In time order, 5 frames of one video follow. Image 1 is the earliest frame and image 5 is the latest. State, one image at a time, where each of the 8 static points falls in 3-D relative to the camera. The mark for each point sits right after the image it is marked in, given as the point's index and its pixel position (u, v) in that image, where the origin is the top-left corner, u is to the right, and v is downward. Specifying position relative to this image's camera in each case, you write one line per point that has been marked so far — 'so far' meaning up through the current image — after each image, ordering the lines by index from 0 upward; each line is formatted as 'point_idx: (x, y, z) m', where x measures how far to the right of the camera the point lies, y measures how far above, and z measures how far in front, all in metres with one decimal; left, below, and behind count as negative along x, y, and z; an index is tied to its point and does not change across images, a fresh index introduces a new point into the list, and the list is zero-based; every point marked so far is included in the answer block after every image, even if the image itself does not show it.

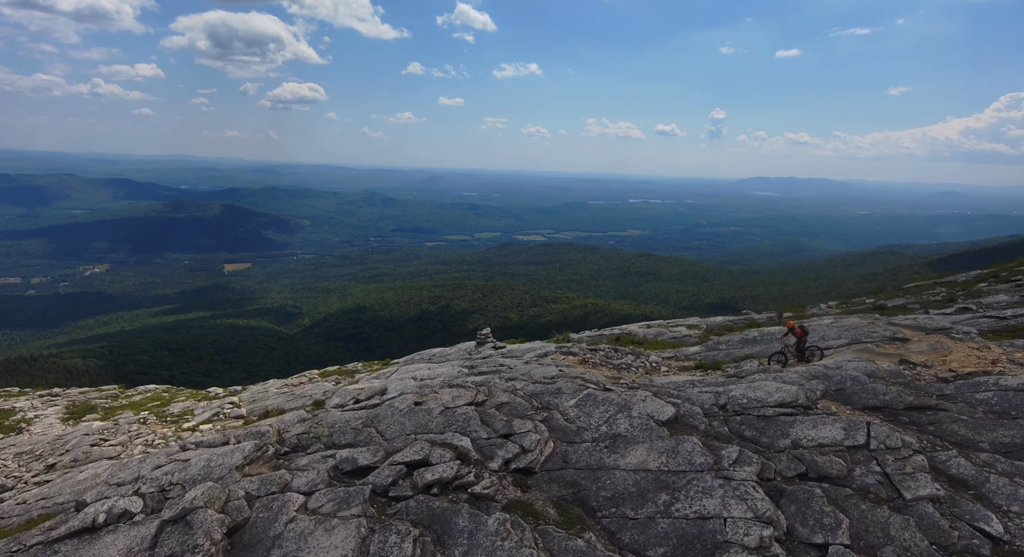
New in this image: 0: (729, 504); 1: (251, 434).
0: (+4.3, -4.5, +10.9) m
1: (-8.8, -5.2, +18.5) m
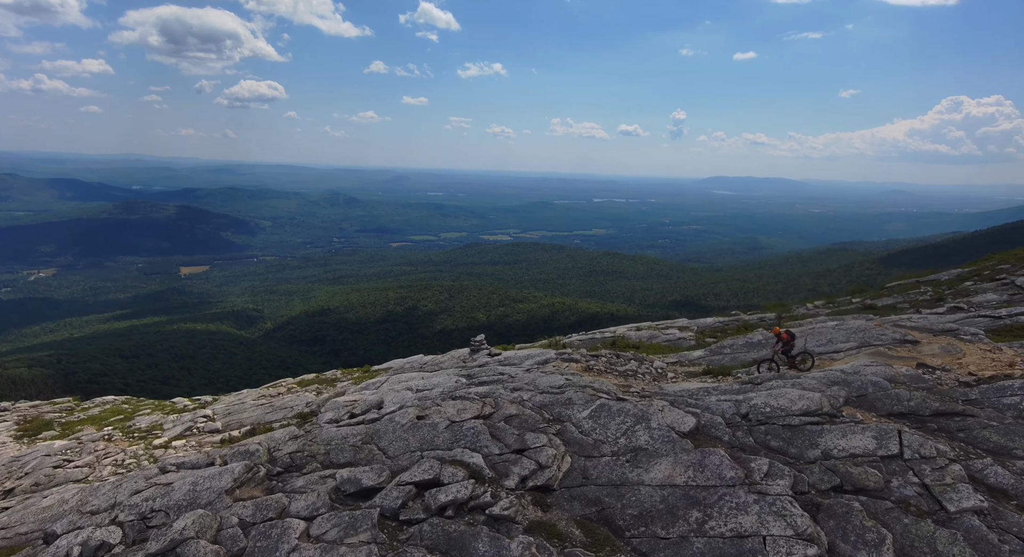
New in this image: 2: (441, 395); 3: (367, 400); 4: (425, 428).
0: (+4.8, -4.6, +10.5) m
1: (-8.6, -5.5, +17.4) m
2: (-2.3, -3.9, +18.4) m
3: (-5.1, -4.3, +19.7) m
4: (-2.5, -4.2, +15.7) m
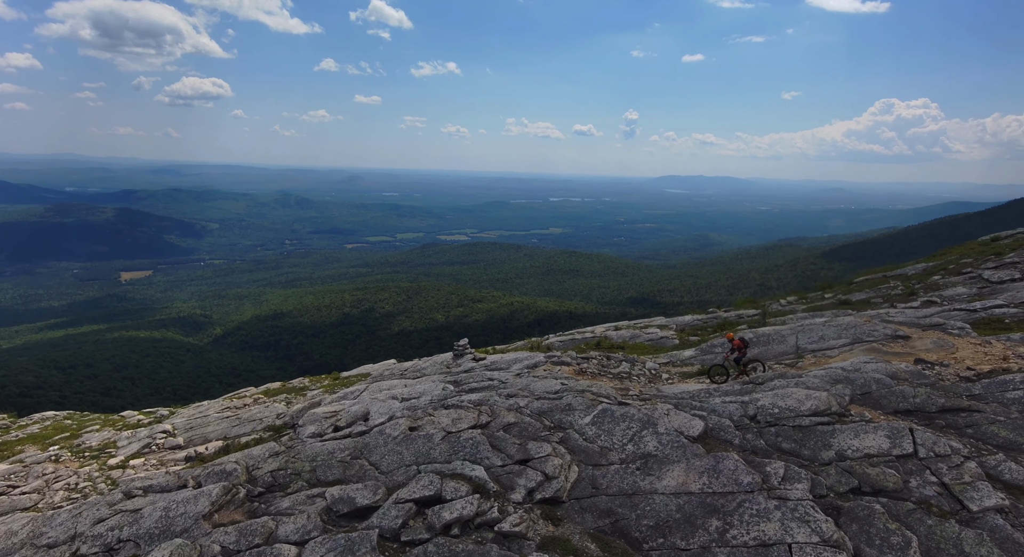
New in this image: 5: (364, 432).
0: (+5.2, -4.6, +10.2) m
1: (-8.7, -5.7, +16.2) m
2: (-2.6, -4.0, +17.6) m
3: (-5.4, -4.5, +18.7) m
4: (-2.5, -4.3, +15.0) m
5: (-4.4, -4.5, +16.3) m
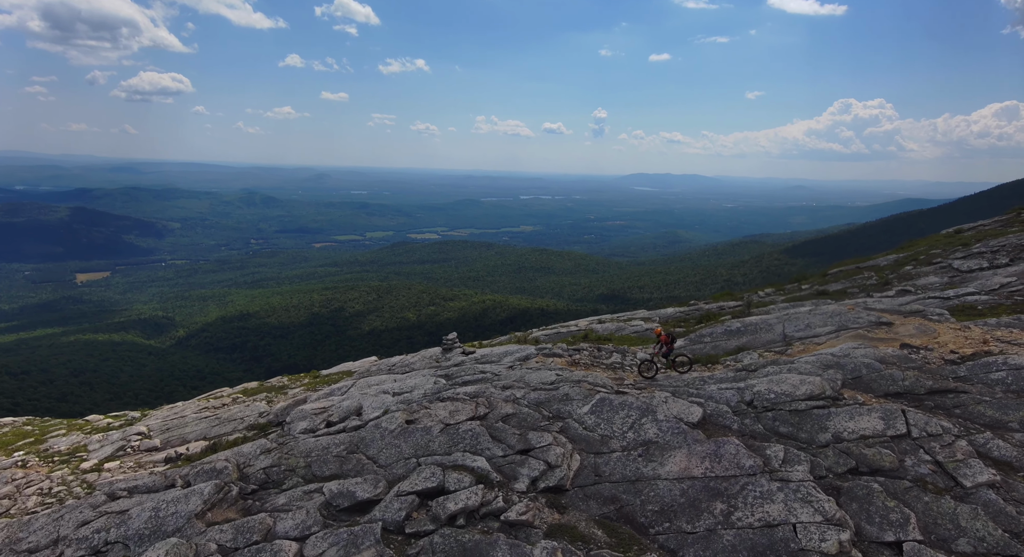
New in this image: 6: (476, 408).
0: (+5.3, -4.3, +10.5) m
1: (-8.8, -5.5, +15.8) m
2: (-2.7, -3.7, +17.5) m
3: (-5.6, -4.3, +18.4) m
4: (-2.5, -4.1, +14.8) m
5: (-4.4, -4.3, +16.1) m
6: (-1.0, -3.6, +15.5) m
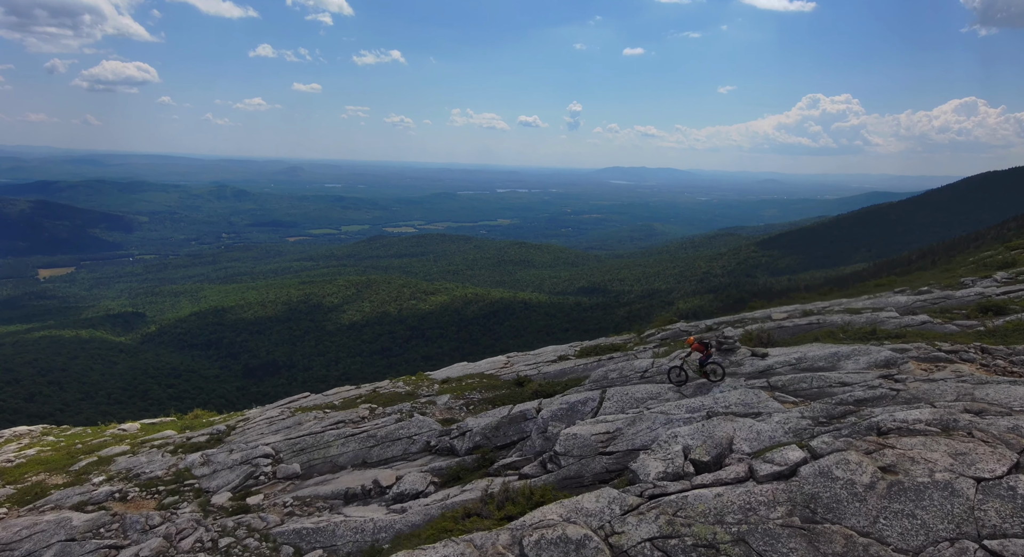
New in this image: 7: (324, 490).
0: (+14.7, -3.8, +4.7) m
1: (+0.7, -4.9, +10.1) m
2: (+6.7, -3.1, +11.7) m
3: (+3.8, -3.6, +12.7) m
4: (+6.9, -3.5, +9.1) m
5: (+5.0, -3.7, +10.4) m
6: (+8.4, -3.0, +9.7) m
7: (-5.8, -6.5, +18.3) m
